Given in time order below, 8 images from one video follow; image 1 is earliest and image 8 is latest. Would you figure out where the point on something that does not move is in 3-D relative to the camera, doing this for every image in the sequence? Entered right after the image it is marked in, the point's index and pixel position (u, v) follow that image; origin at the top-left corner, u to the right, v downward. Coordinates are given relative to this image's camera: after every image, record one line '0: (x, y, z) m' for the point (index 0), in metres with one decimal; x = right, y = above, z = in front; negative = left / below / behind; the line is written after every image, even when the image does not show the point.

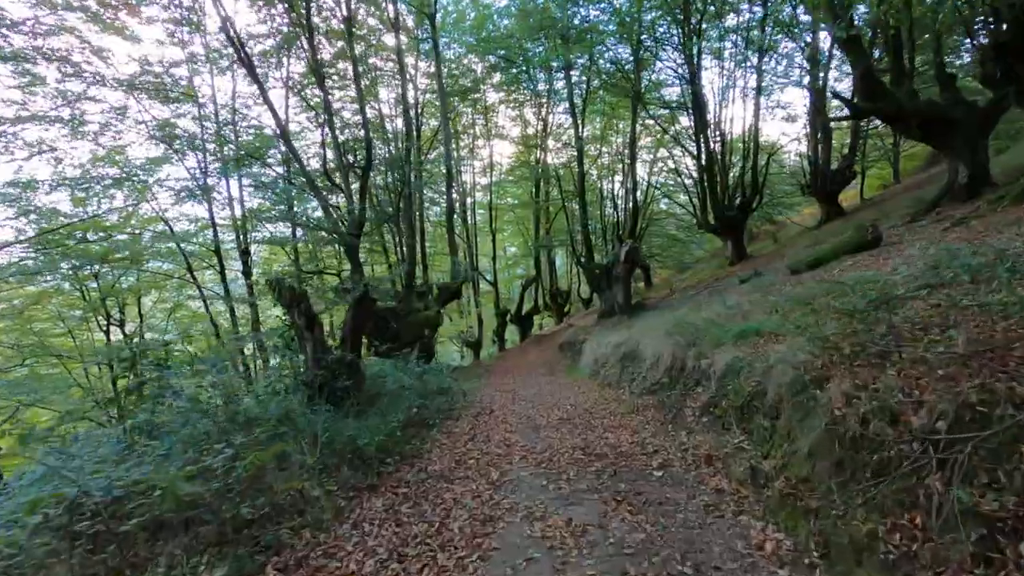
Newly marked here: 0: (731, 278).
0: (+6.1, +0.3, +14.3) m
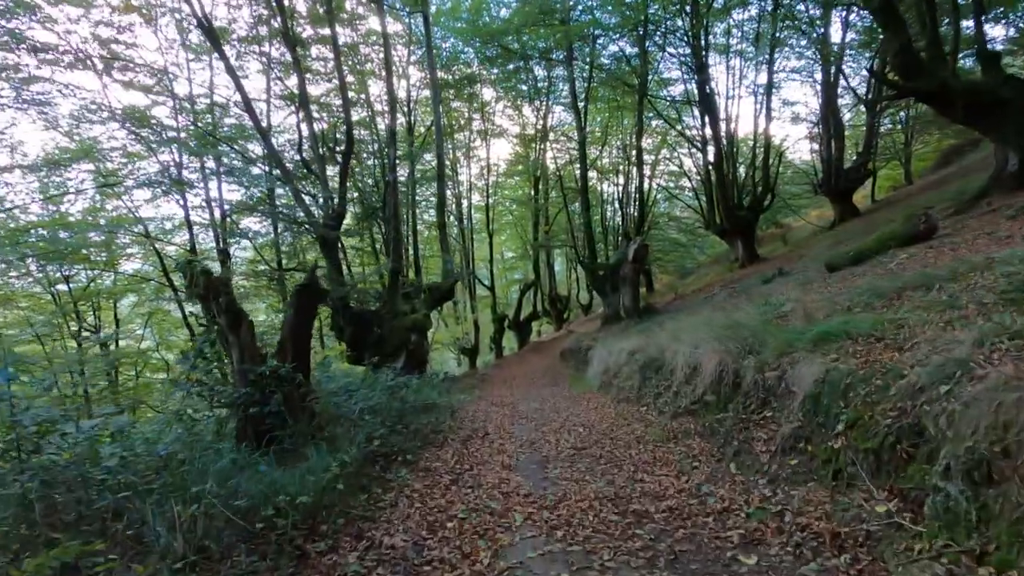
0: (+6.0, +0.2, +13.1) m
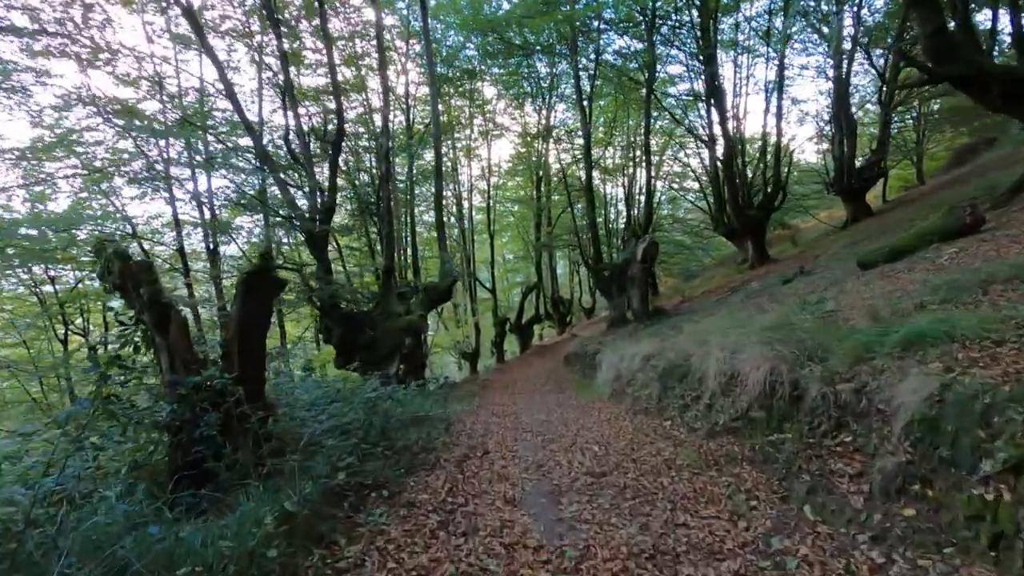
0: (+6.1, +0.2, +12.4) m
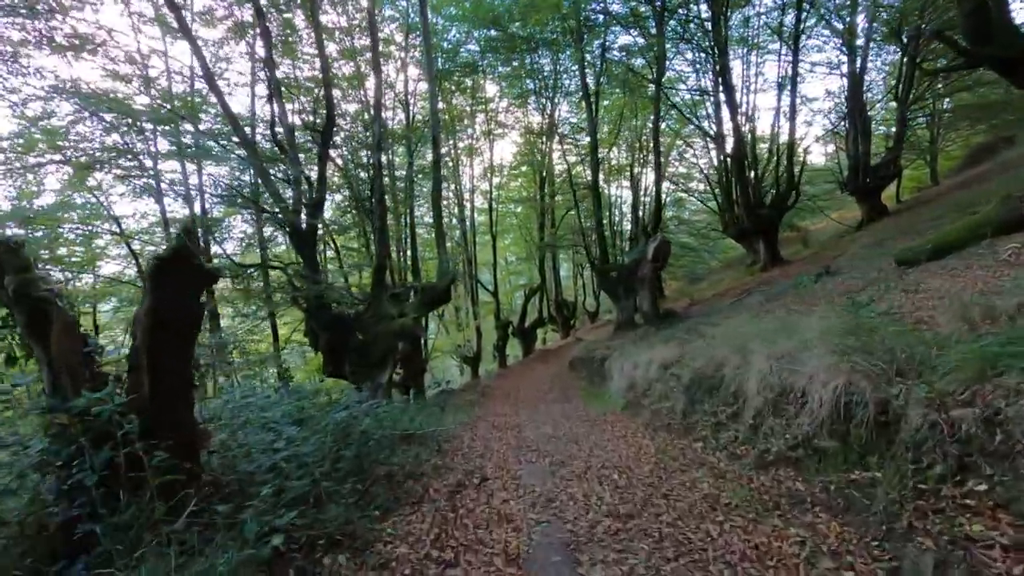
0: (+6.1, +0.1, +11.7) m
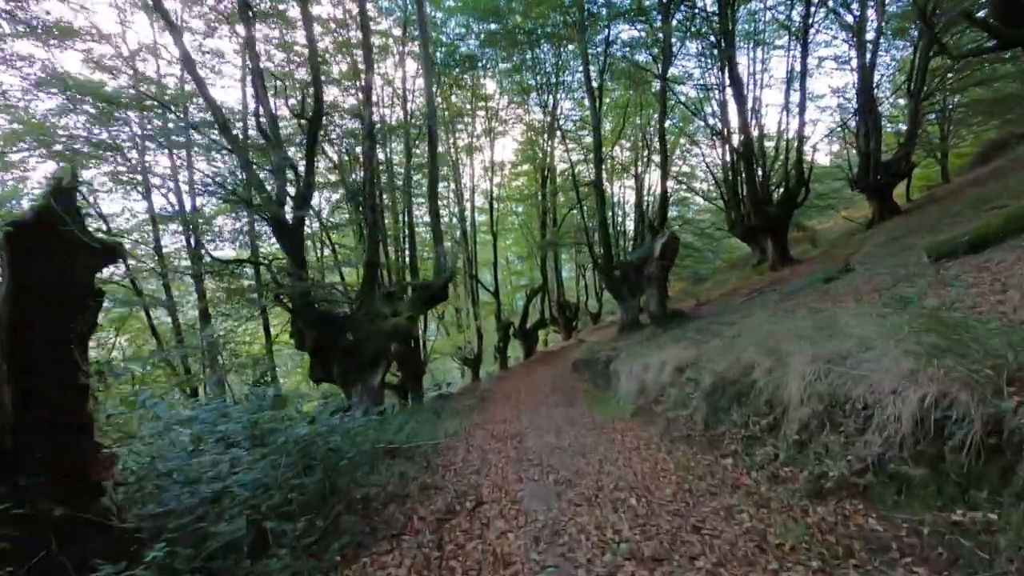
0: (+6.2, +0.2, +11.1) m
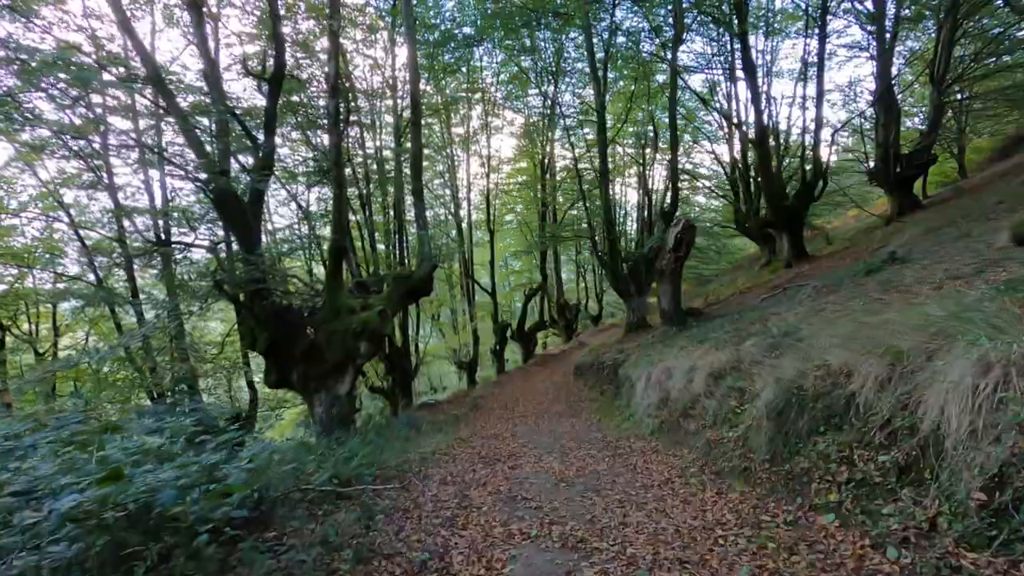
0: (+6.1, +0.3, +9.9) m
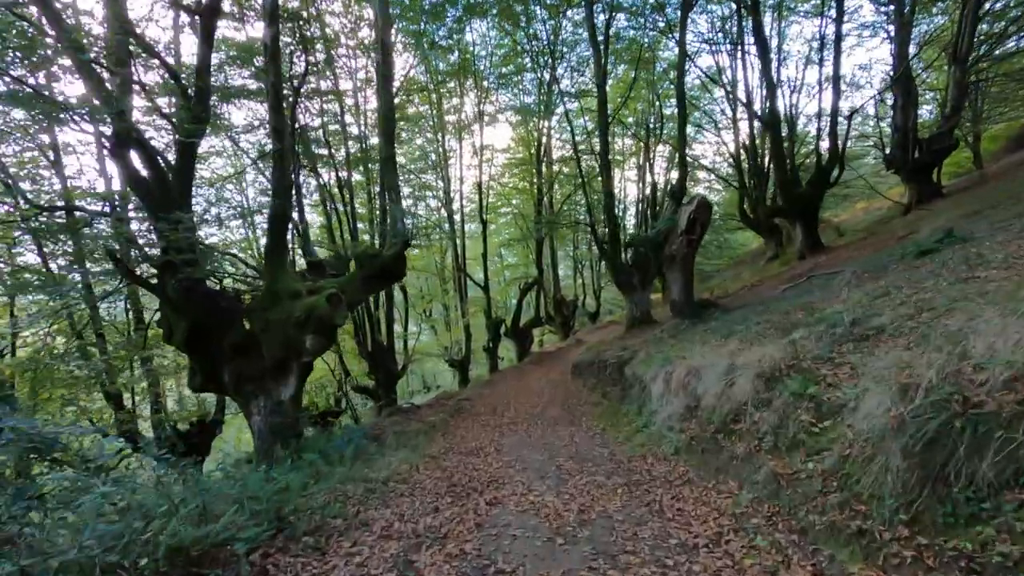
0: (+5.9, +0.5, +8.7) m
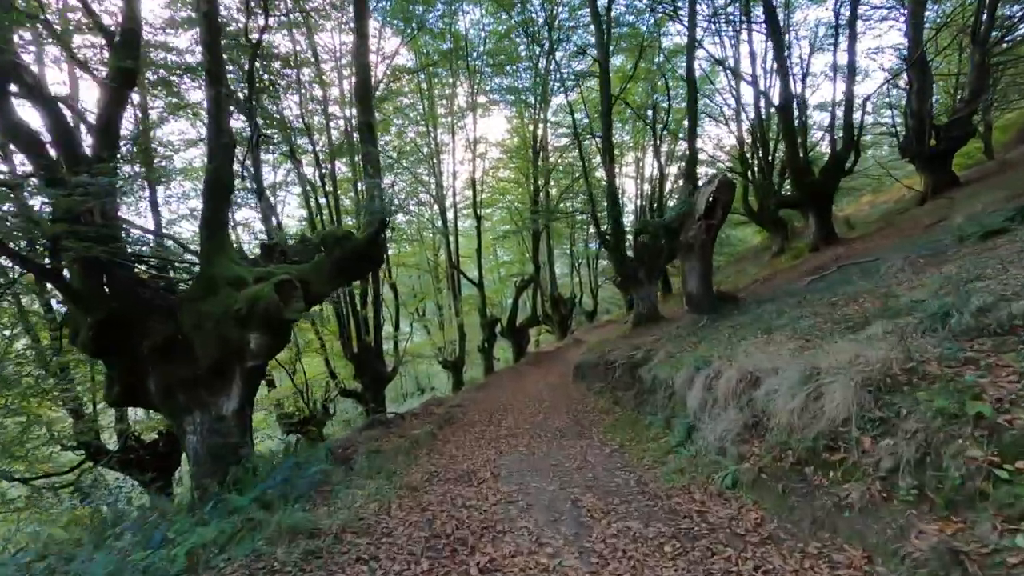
0: (+5.9, +0.6, +7.8) m
